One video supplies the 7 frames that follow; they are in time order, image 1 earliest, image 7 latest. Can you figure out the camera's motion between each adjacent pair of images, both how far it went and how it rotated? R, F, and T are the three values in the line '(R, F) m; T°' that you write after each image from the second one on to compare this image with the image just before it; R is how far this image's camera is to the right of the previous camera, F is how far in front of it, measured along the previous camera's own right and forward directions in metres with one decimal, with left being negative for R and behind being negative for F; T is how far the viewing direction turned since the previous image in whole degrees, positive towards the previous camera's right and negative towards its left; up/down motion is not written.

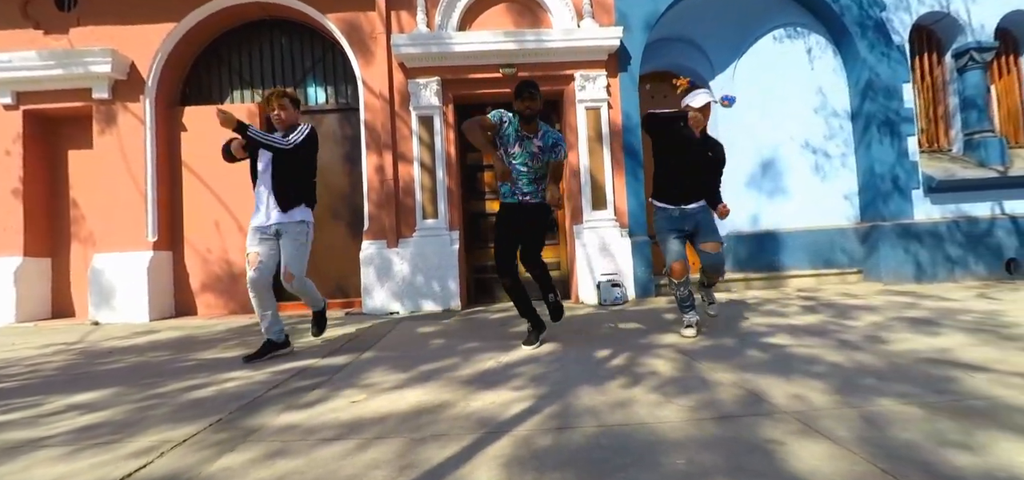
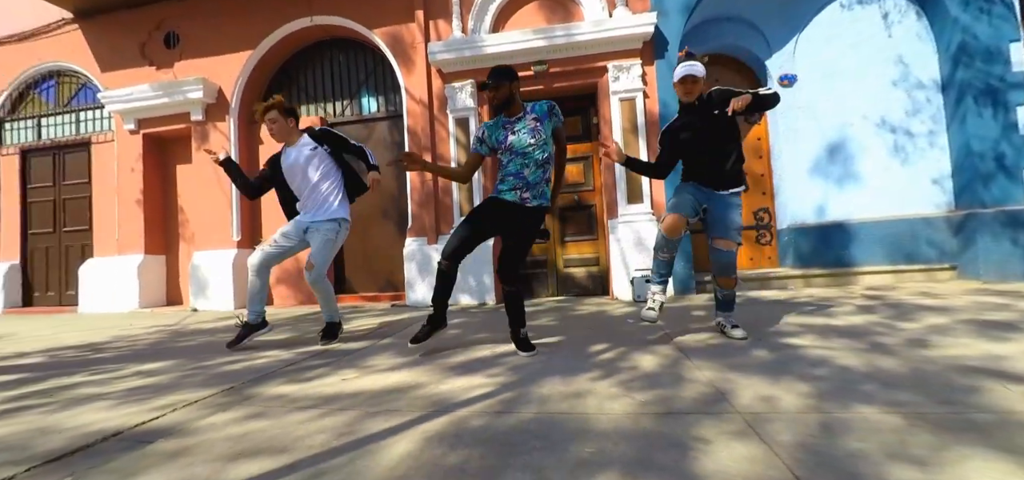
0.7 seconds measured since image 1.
(+0.6, 0.0) m; -11°
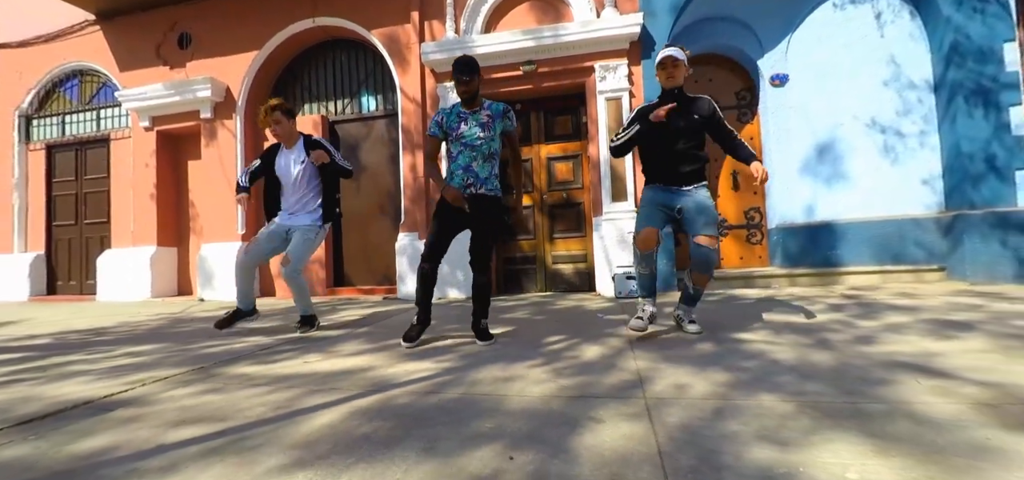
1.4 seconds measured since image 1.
(+0.4, -0.1) m; -3°
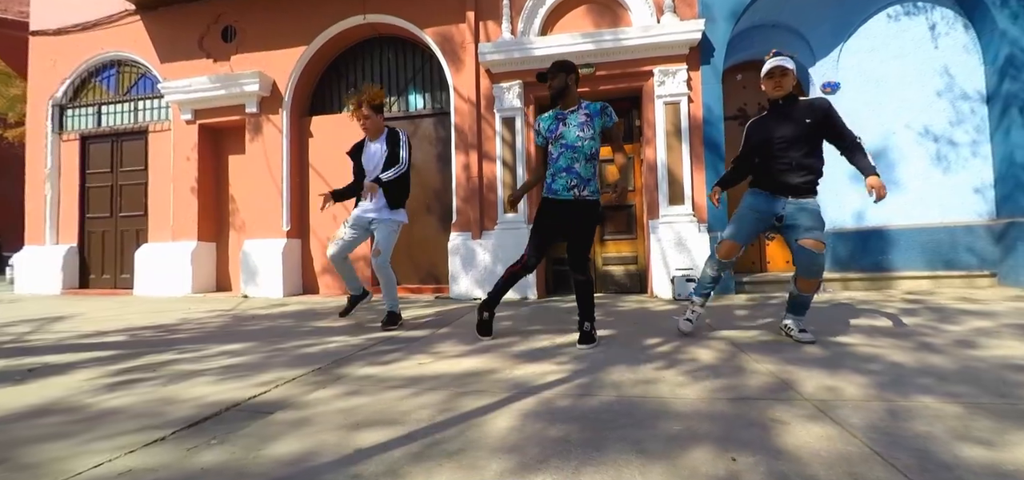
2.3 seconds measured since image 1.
(-0.8, 0.0) m; +1°
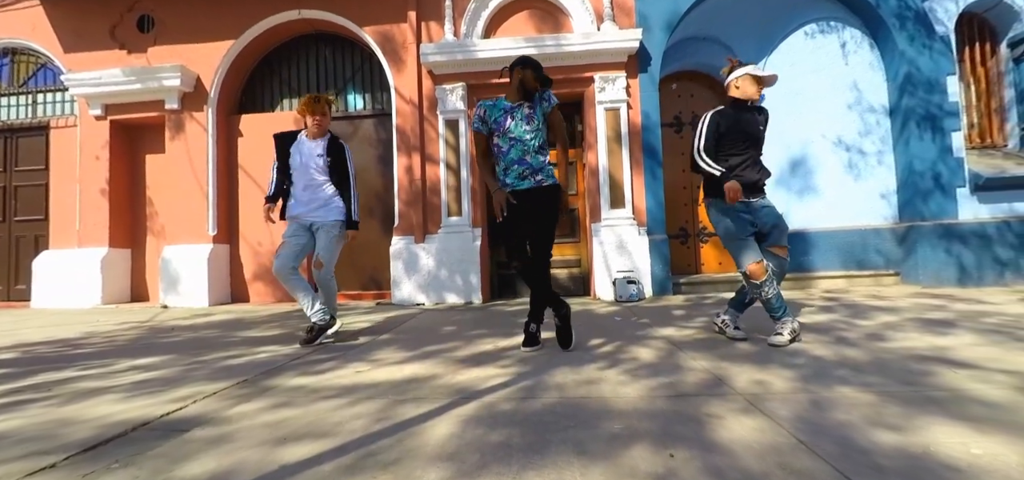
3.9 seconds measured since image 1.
(0.0, 0.0) m; +7°
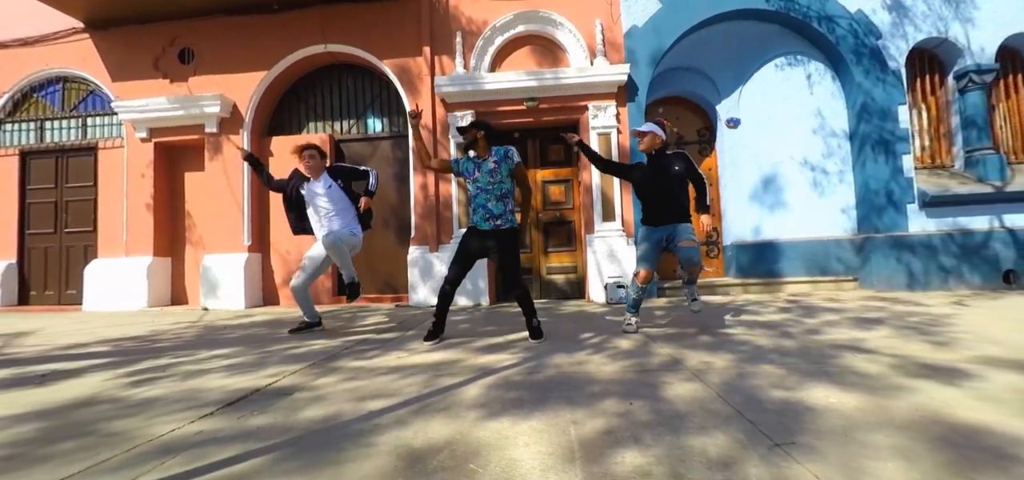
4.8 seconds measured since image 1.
(-0.1, -0.8) m; 0°
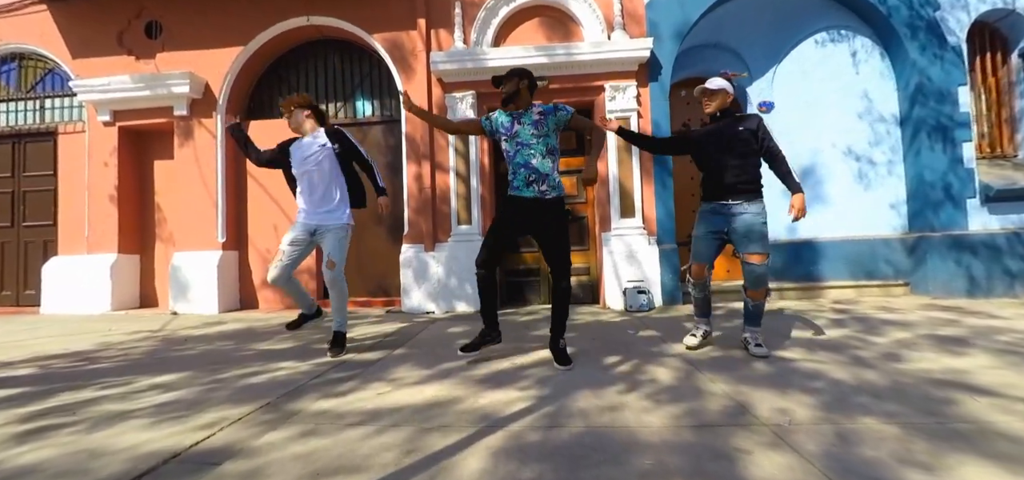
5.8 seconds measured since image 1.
(-0.1, +0.8) m; 0°
